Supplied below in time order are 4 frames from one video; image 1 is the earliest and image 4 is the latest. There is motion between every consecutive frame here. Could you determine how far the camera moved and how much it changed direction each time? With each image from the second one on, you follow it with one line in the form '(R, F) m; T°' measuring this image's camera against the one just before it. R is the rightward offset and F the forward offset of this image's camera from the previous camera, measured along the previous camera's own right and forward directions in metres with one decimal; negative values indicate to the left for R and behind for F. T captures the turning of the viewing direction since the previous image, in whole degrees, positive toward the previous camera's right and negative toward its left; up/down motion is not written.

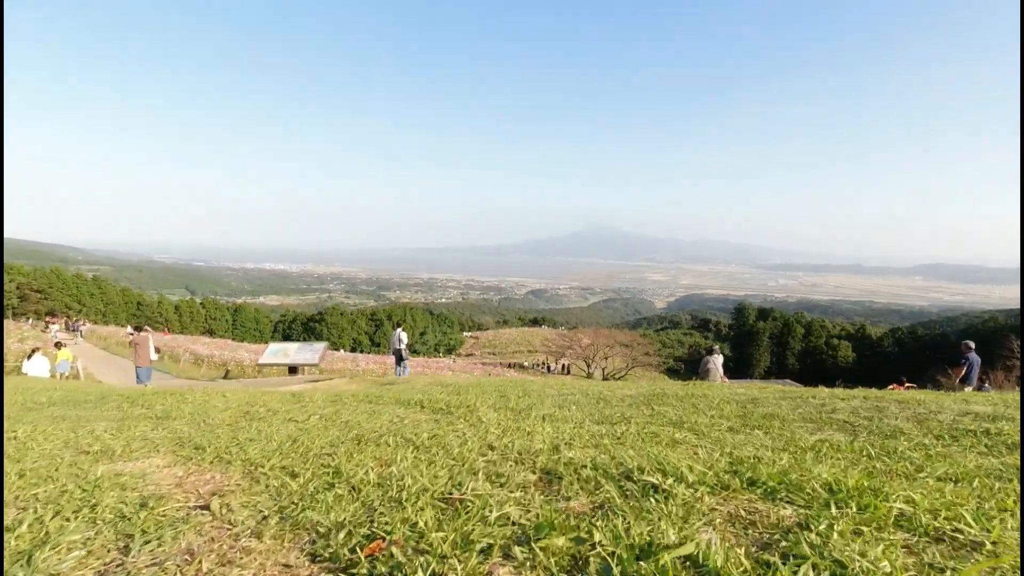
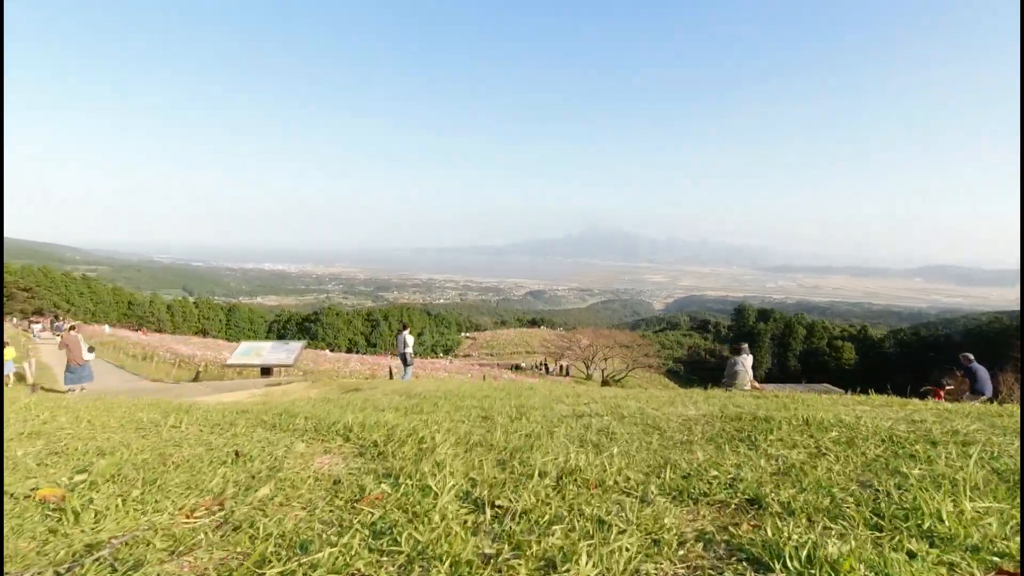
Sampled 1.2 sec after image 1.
(0.0, +1.0) m; 0°
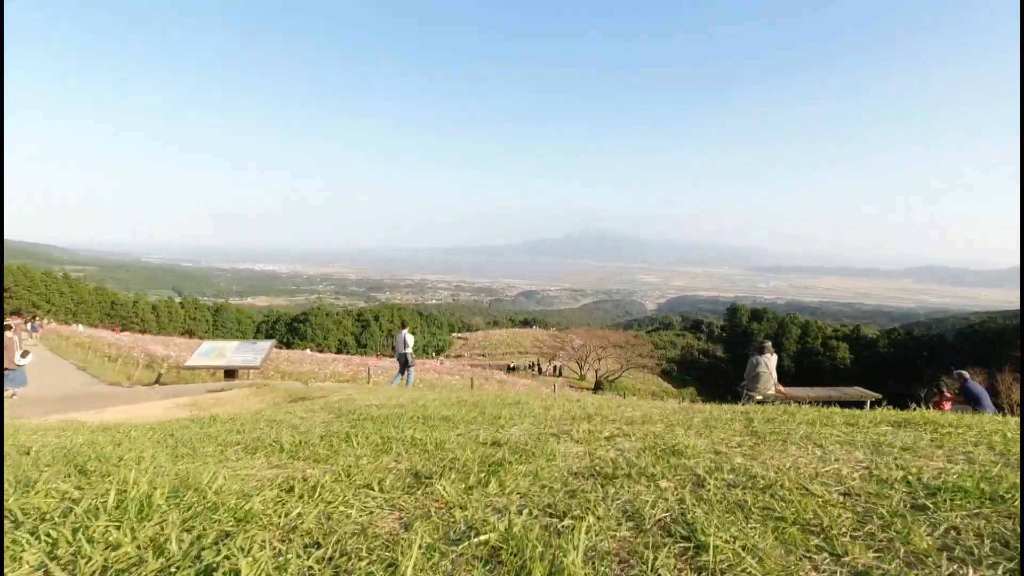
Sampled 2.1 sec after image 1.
(0.0, +0.8) m; +1°
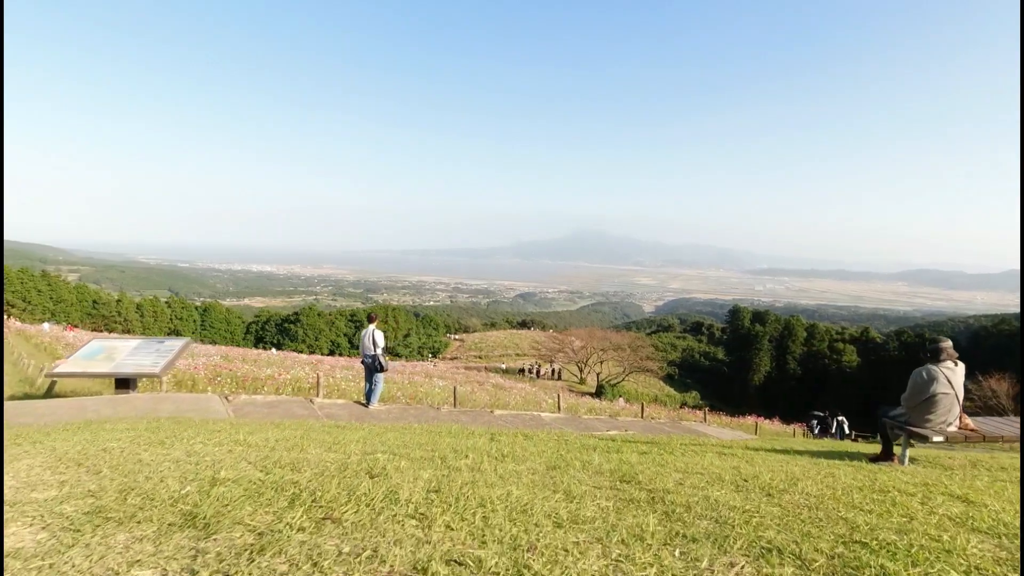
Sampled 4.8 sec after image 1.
(+0.1, +2.2) m; 0°
